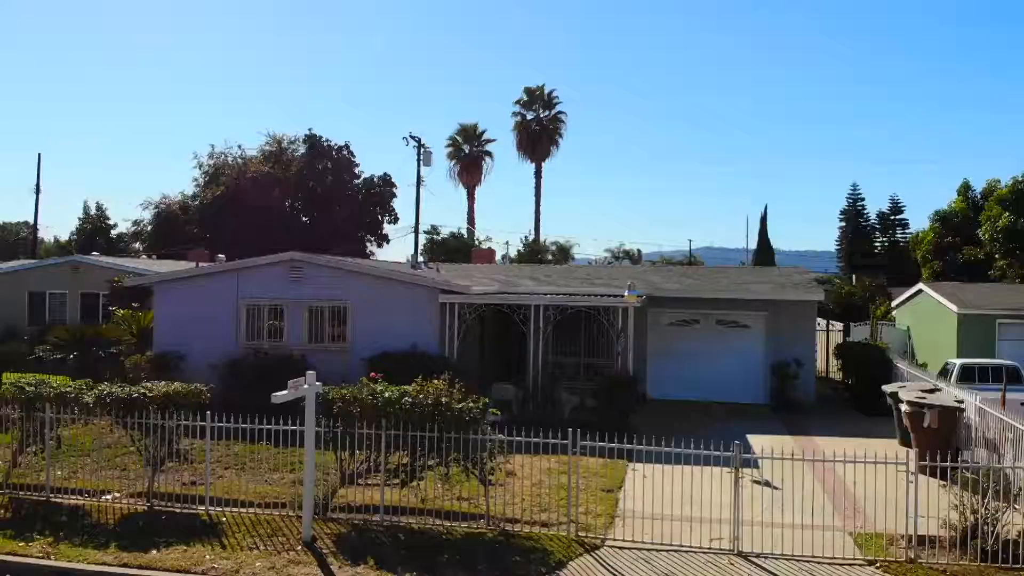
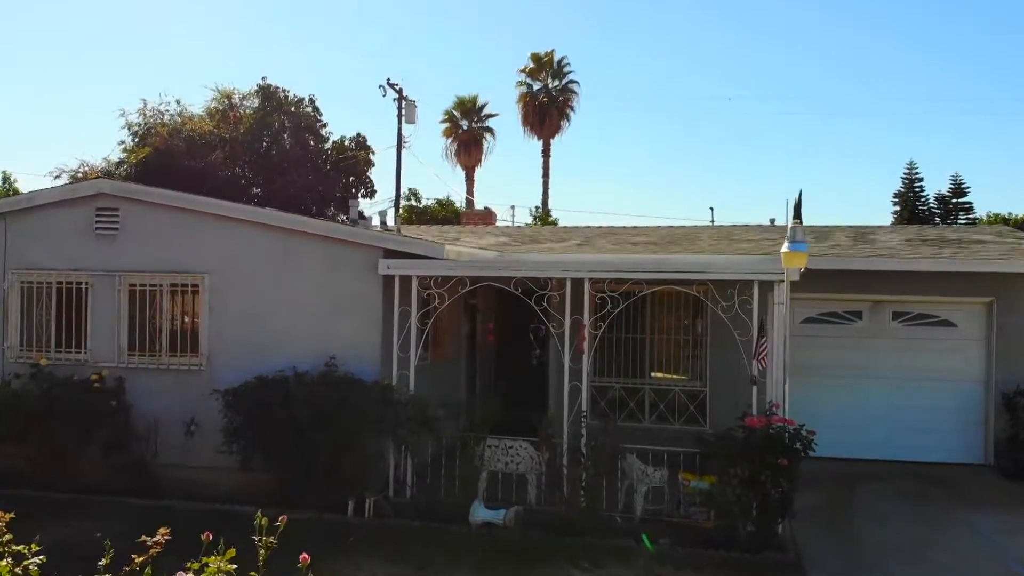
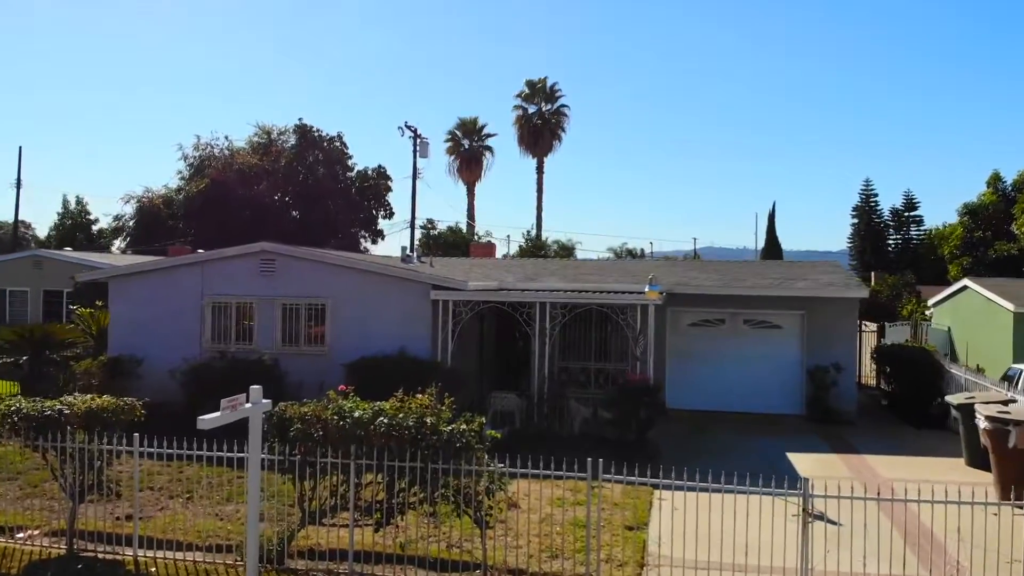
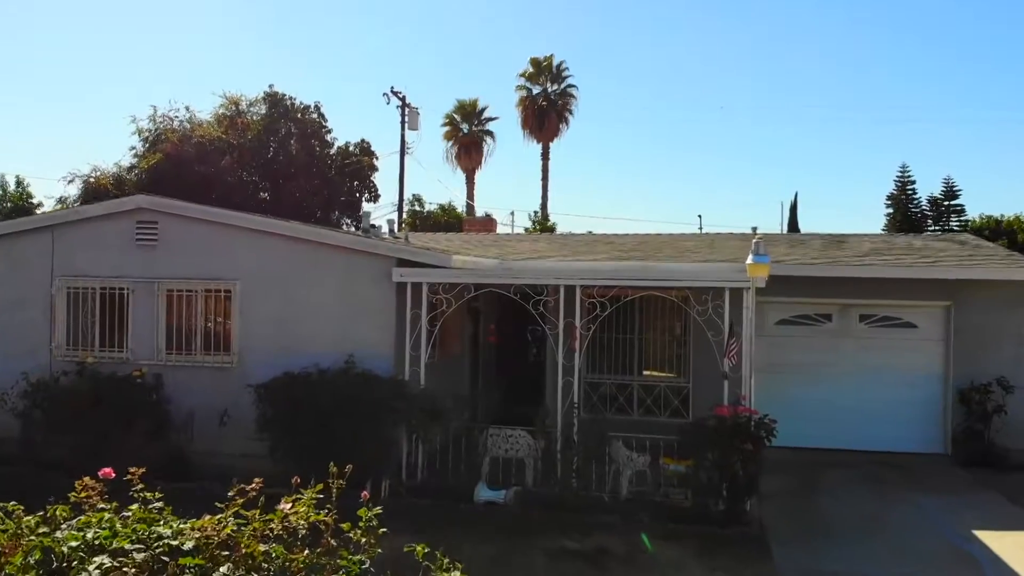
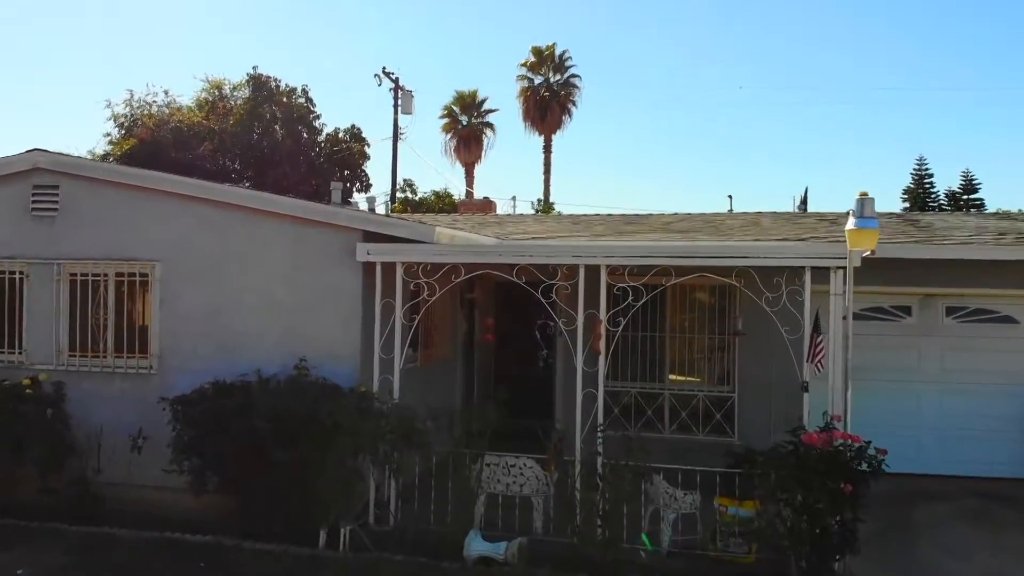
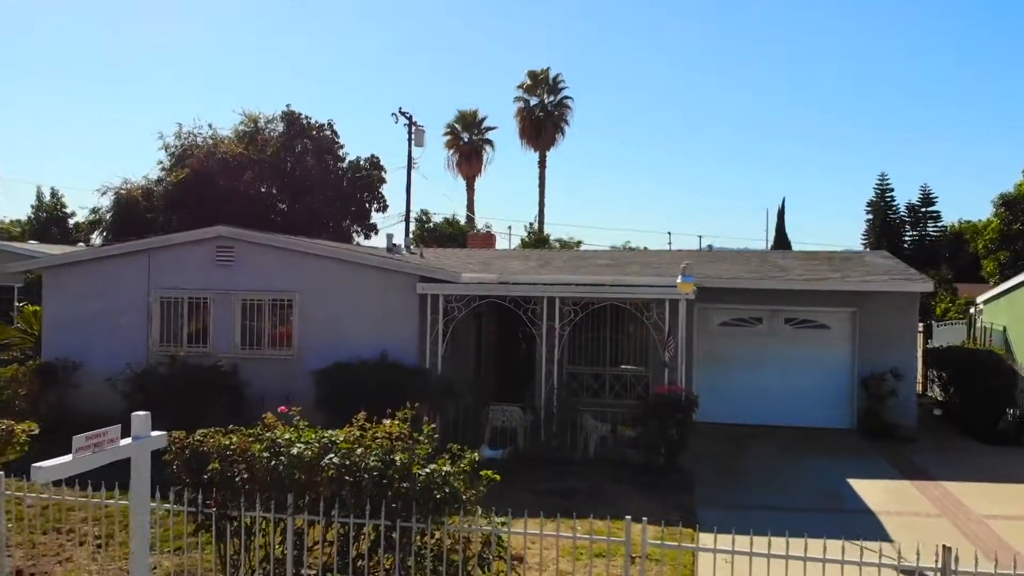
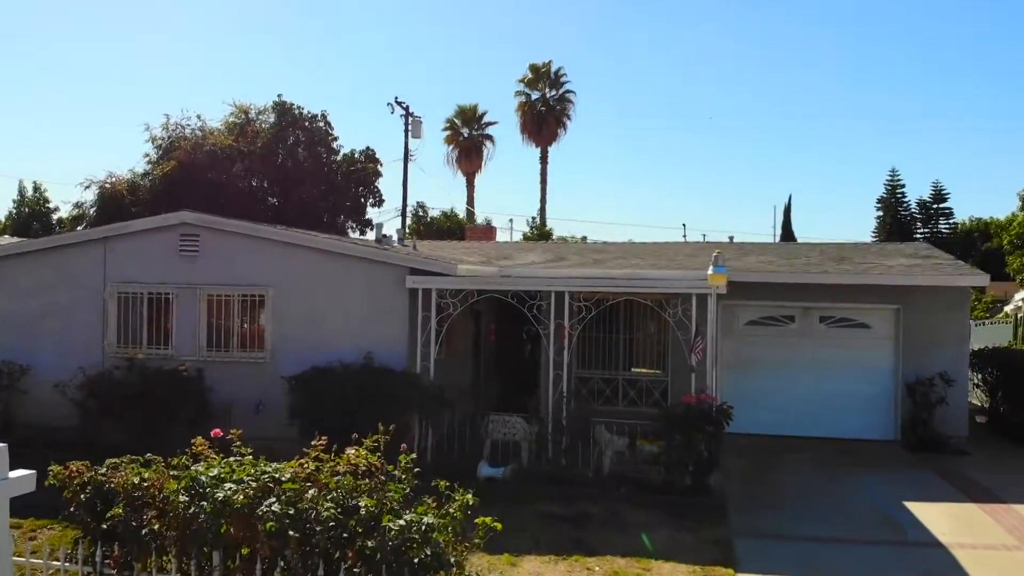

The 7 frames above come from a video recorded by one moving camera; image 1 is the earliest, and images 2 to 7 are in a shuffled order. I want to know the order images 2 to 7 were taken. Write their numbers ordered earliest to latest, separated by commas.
3, 6, 7, 4, 2, 5
